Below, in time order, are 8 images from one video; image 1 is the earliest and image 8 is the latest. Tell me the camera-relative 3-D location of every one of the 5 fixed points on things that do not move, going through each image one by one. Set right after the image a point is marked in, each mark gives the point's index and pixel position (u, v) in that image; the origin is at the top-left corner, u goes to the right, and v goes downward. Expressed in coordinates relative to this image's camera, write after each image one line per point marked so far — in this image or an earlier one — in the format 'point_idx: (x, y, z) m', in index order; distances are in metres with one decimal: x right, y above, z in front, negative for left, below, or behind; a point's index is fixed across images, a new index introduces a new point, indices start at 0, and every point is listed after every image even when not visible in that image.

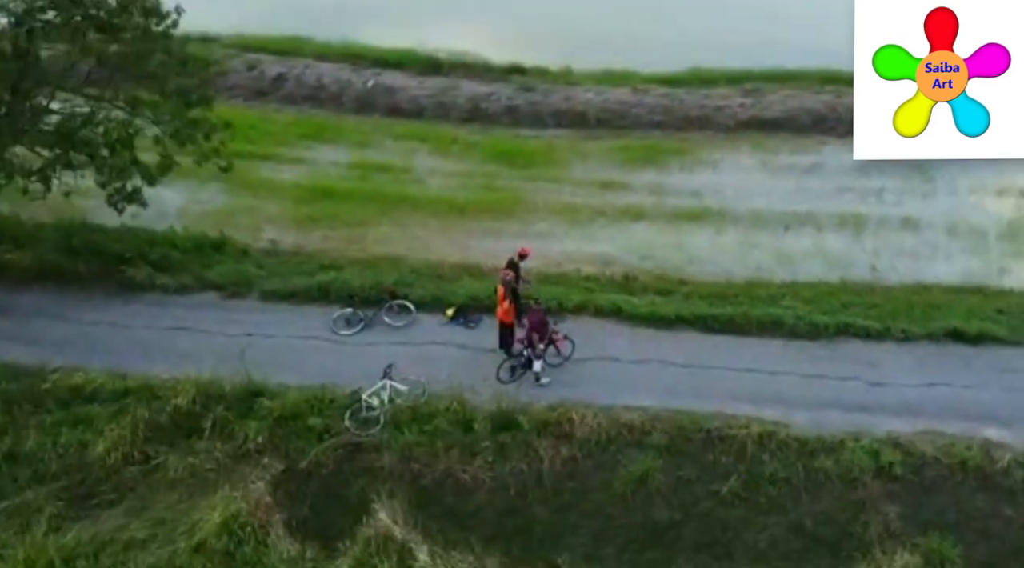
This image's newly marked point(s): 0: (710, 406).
0: (+2.3, -1.5, +11.7) m
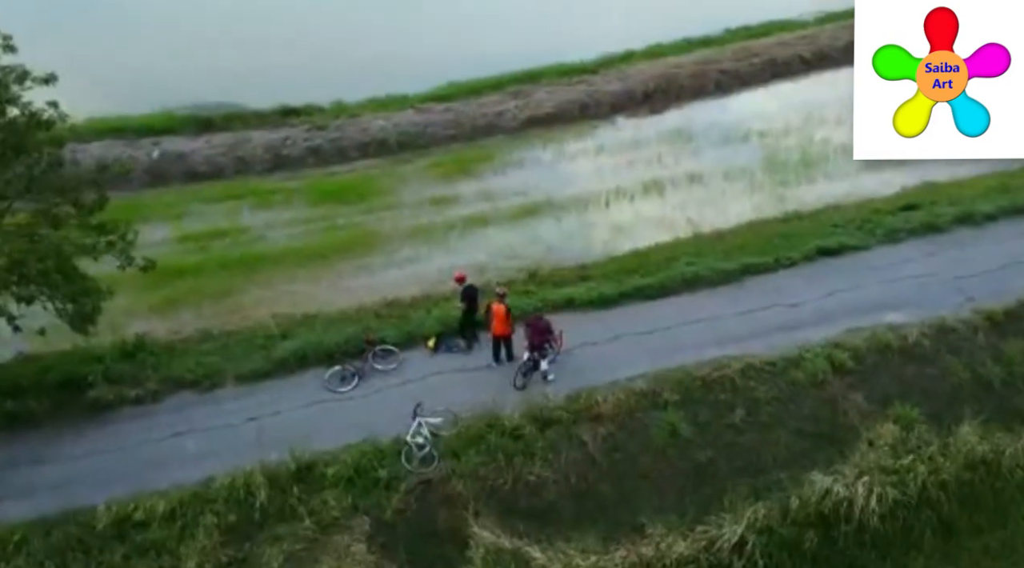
0: (+2.4, -1.1, +13.5) m
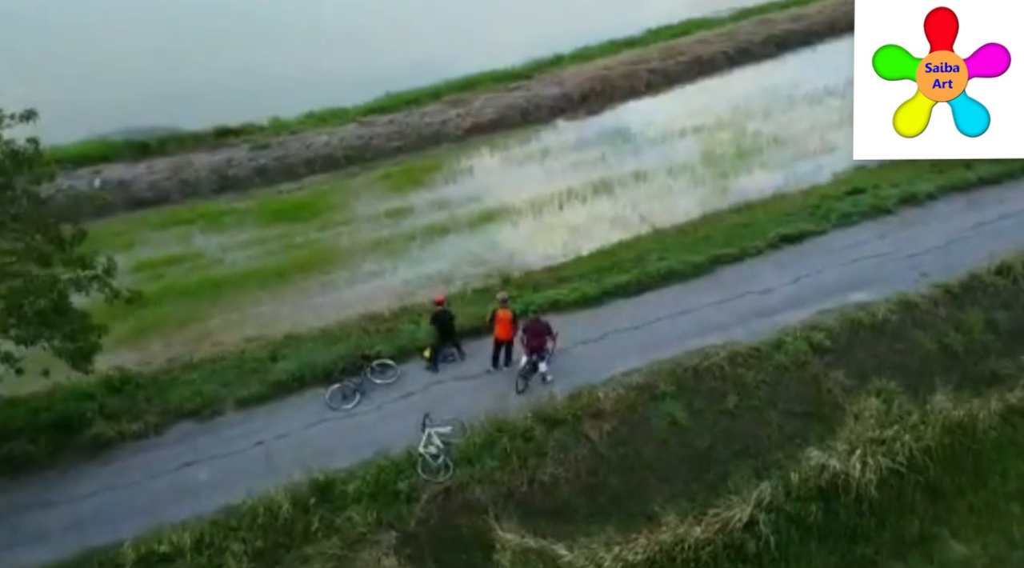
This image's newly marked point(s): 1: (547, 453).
0: (+2.3, -1.0, +13.9) m
1: (+0.5, -2.1, +12.3) m
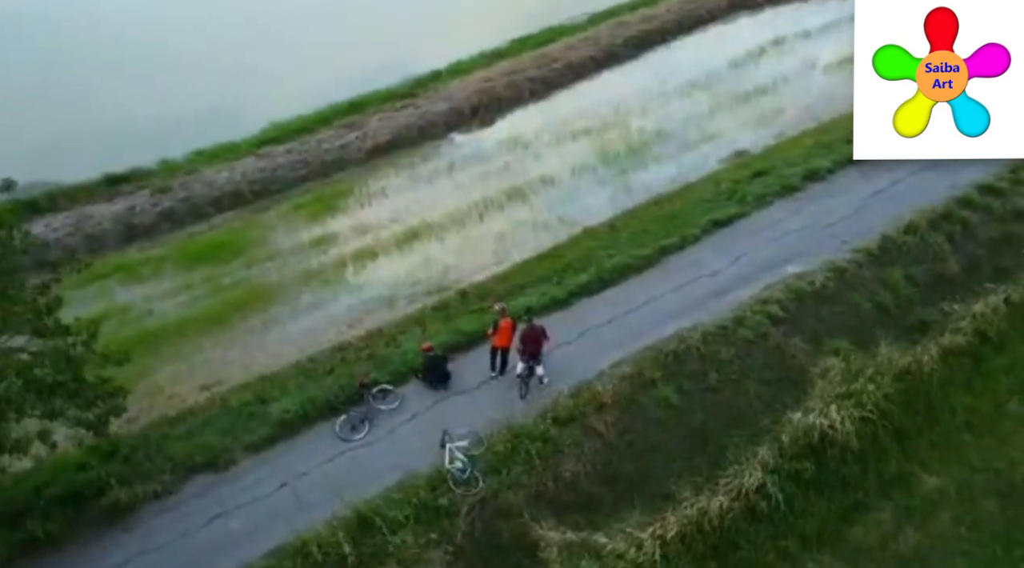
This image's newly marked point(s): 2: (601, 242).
0: (+2.0, -0.9, +14.7) m
1: (+0.7, -2.2, +12.8) m
2: (+1.6, +0.8, +17.6) m
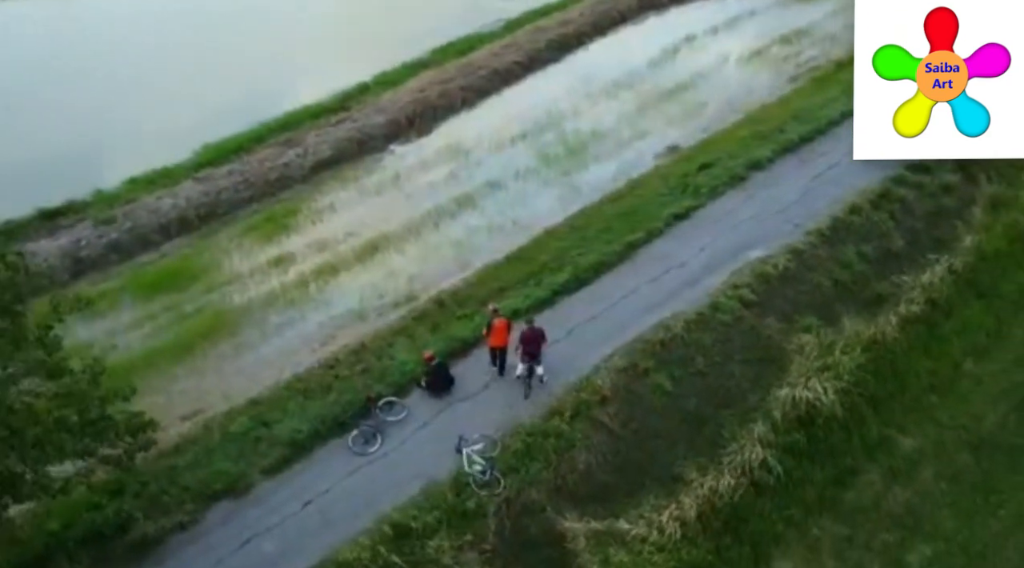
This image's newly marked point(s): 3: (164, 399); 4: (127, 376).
0: (+1.9, -0.8, +15.3) m
1: (+0.9, -2.2, +13.2) m
2: (+1.1, +0.8, +18.1) m
3: (-6.1, -2.0, +16.9) m
4: (-7.0, -1.7, +17.4) m
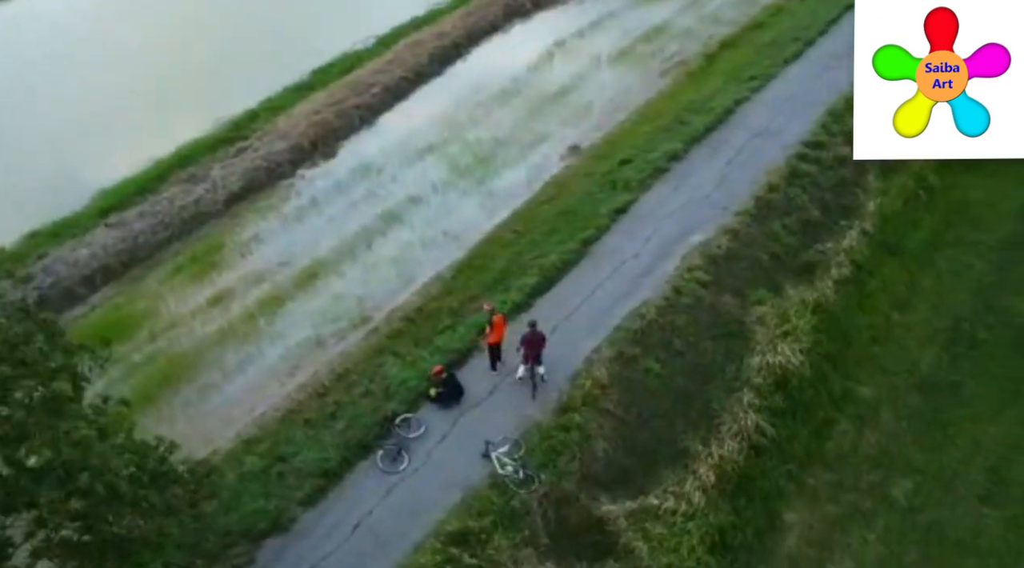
0: (+1.6, -0.7, +16.2) m
1: (+1.2, -2.2, +13.9) m
2: (+0.1, +0.8, +18.8) m
3: (-6.3, -2.9, +16.4) m
4: (-7.3, -2.6, +16.8) m
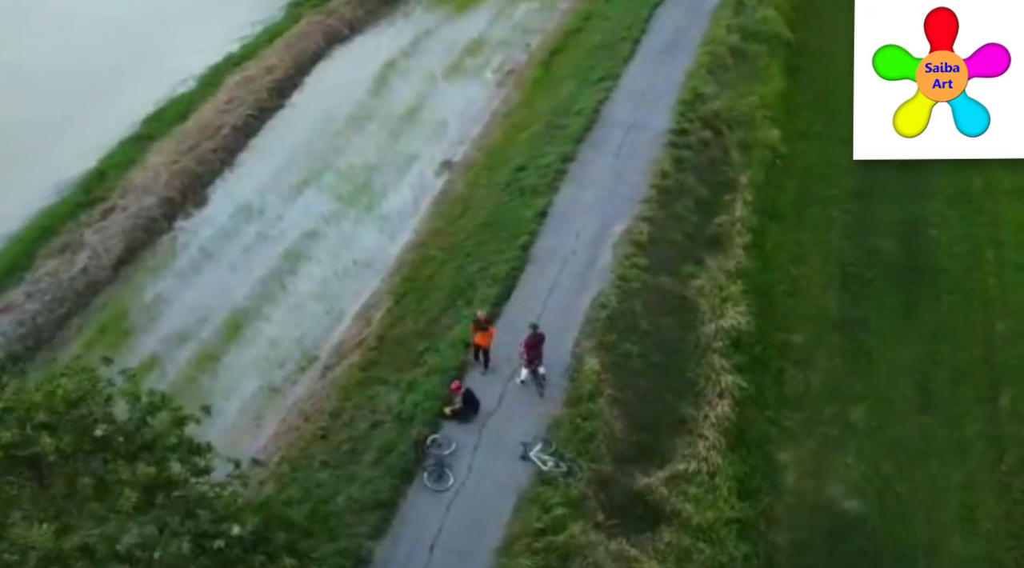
0: (+1.2, -0.6, +17.3) m
1: (+1.5, -2.1, +15.1) m
2: (-1.1, +0.5, +19.5) m
3: (-6.1, -4.1, +15.7) m
4: (-7.2, -4.0, +15.8) m
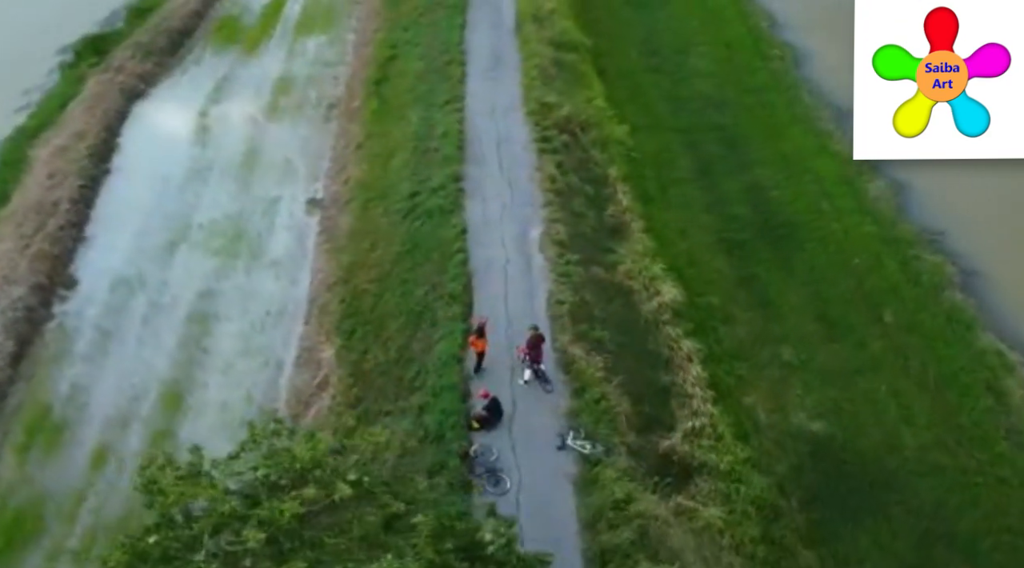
0: (+0.6, -0.7, +18.7) m
1: (+1.8, -1.9, +16.6) m
2: (-2.3, -0.1, +20.2) m
3: (-5.3, -5.3, +15.2) m
4: (-6.3, -5.4, +15.0) m
